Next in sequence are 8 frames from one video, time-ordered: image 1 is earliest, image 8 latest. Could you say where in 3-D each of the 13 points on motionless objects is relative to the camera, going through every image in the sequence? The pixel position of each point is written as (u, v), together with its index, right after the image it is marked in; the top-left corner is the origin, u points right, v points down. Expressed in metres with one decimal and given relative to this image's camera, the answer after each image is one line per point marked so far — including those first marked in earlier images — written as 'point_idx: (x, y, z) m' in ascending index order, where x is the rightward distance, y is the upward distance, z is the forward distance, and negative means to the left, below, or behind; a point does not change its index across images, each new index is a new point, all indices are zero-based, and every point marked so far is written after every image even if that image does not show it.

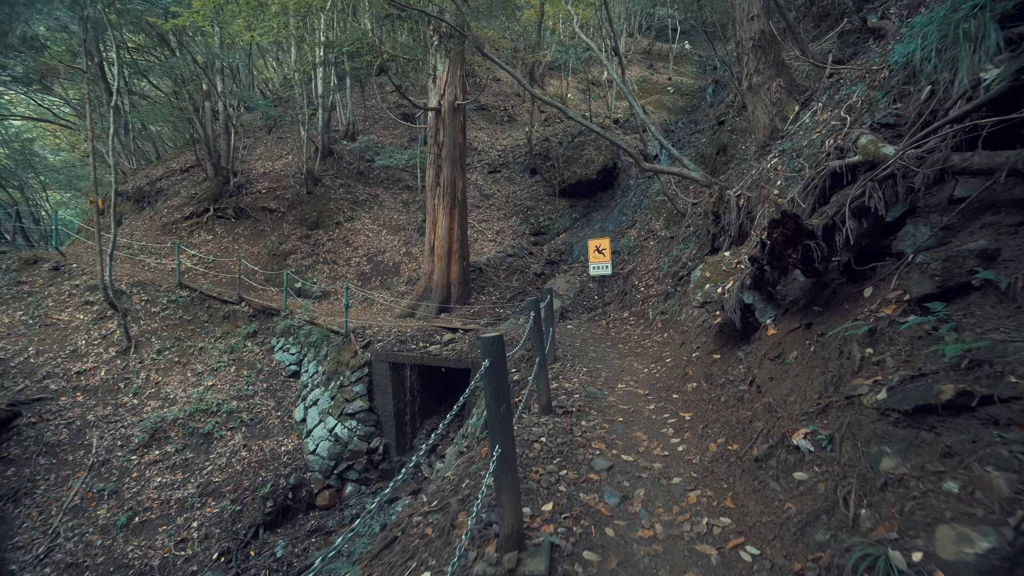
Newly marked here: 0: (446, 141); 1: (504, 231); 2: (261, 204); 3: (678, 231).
0: (-1.6, +3.5, +11.8) m
1: (-0.3, +1.9, +16.8) m
2: (-8.7, +2.9, +17.1) m
3: (+3.7, +1.3, +11.1) m
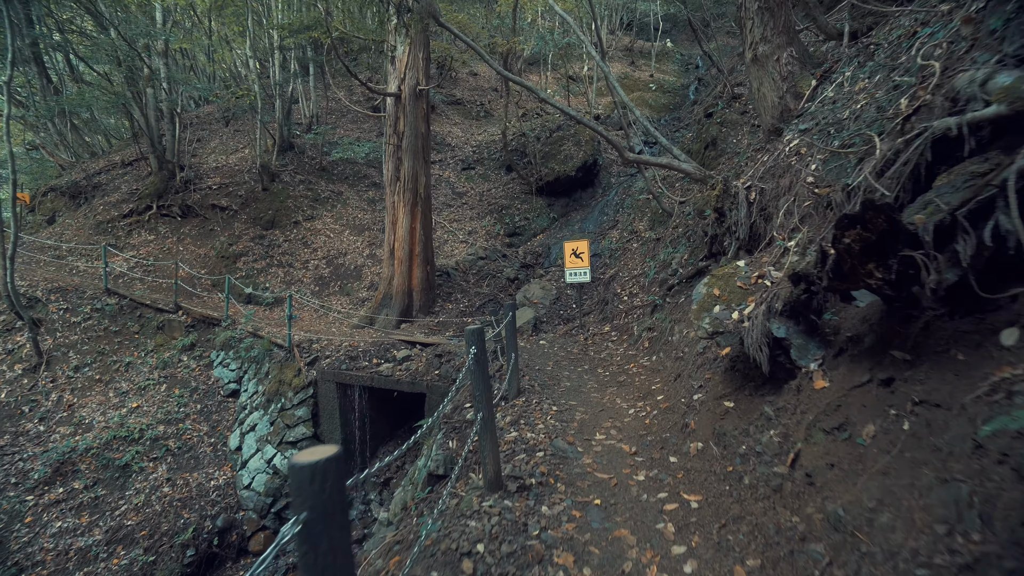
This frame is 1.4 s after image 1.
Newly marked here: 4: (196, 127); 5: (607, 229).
0: (-2.3, +3.4, +10.6) m
1: (-1.1, +1.8, +15.6) m
2: (-9.5, +2.8, +15.6) m
3: (+3.1, +1.1, +10.1) m
4: (-12.6, +6.4, +19.8) m
5: (+2.6, +1.6, +13.5) m
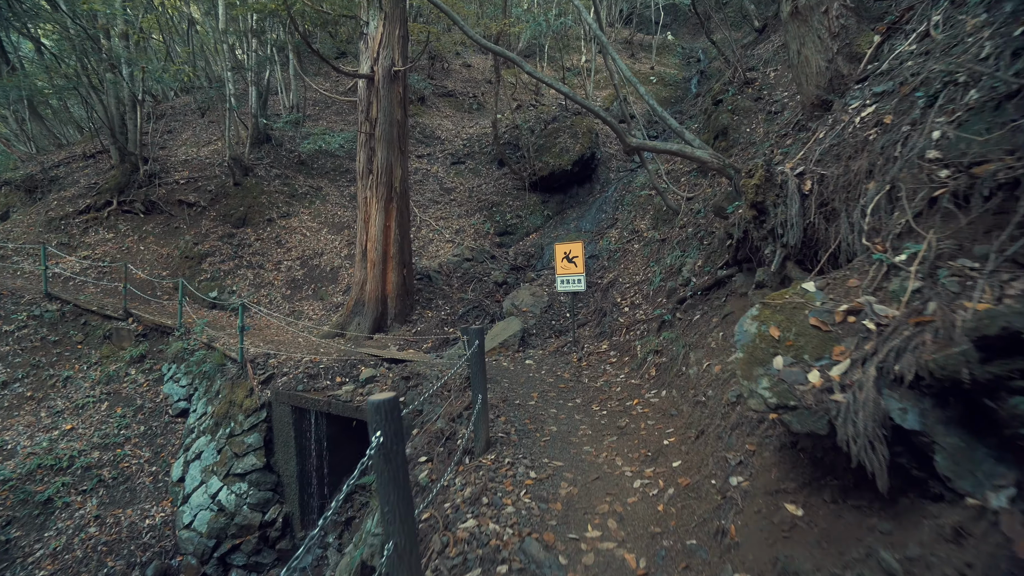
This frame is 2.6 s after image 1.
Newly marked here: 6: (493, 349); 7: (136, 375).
0: (-2.5, +3.3, +9.4) m
1: (-1.4, +1.7, +14.4) m
2: (-9.8, +2.7, +14.5) m
3: (+2.8, +1.0, +8.9) m
4: (-12.8, +6.3, +18.6) m
5: (+2.3, +1.5, +12.3) m
6: (-0.3, -1.0, +7.7) m
7: (-7.1, -1.7, +9.4) m
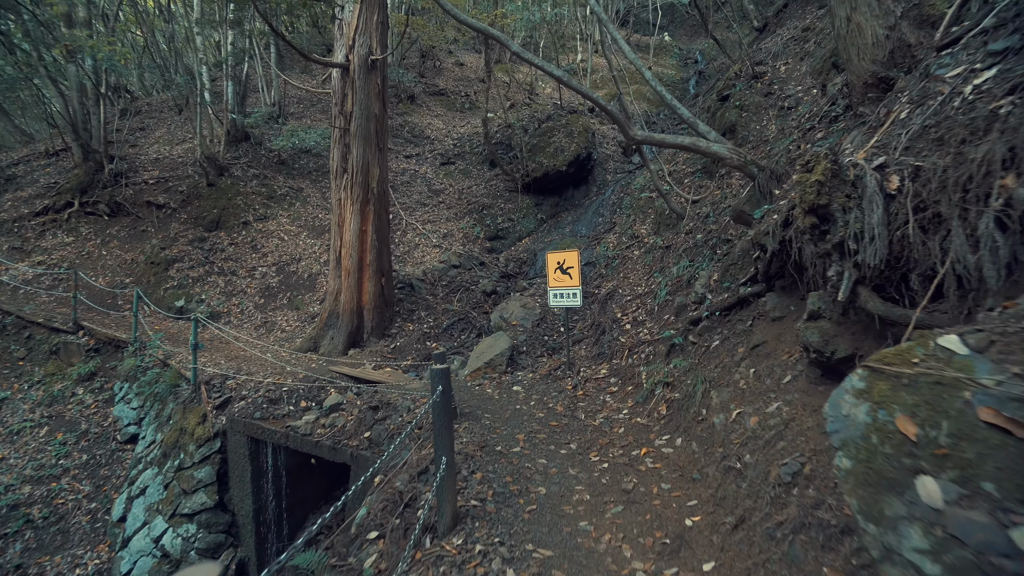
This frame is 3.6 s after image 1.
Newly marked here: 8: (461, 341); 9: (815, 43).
0: (-2.7, +3.1, +8.6) m
1: (-1.6, +1.4, +13.6) m
2: (-10.0, +2.5, +13.5) m
3: (+2.6, +0.8, +8.1) m
4: (-13.1, +6.1, +17.6) m
5: (+2.1, +1.3, +11.5) m
6: (-0.5, -1.2, +6.9) m
7: (-7.3, -1.8, +8.4) m
8: (-0.9, -0.9, +8.6) m
9: (+5.8, +4.7, +9.5) m
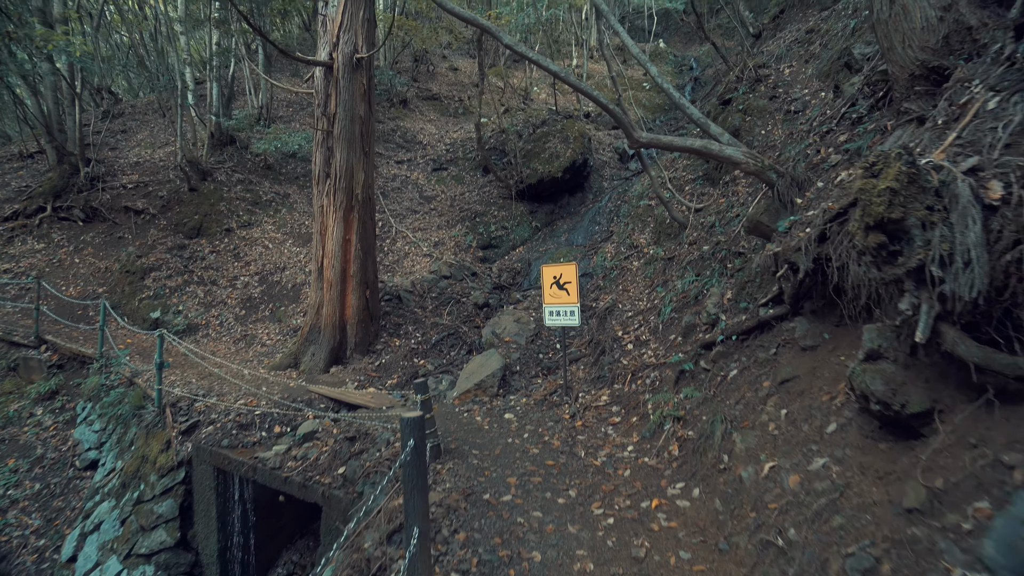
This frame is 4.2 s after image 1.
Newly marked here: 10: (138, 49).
0: (-2.8, +2.9, +8.1) m
1: (-1.8, +1.2, +13.1) m
2: (-10.2, +2.2, +12.9) m
3: (+2.5, +0.6, +7.6) m
4: (-13.3, +5.8, +17.1) m
5: (+1.9, +1.0, +11.0) m
6: (-0.6, -1.4, +6.3) m
7: (-7.4, -2.0, +7.8) m
8: (-1.0, -1.1, +8.1) m
9: (+5.7, +4.5, +9.1) m
10: (-12.2, +7.8, +16.2) m
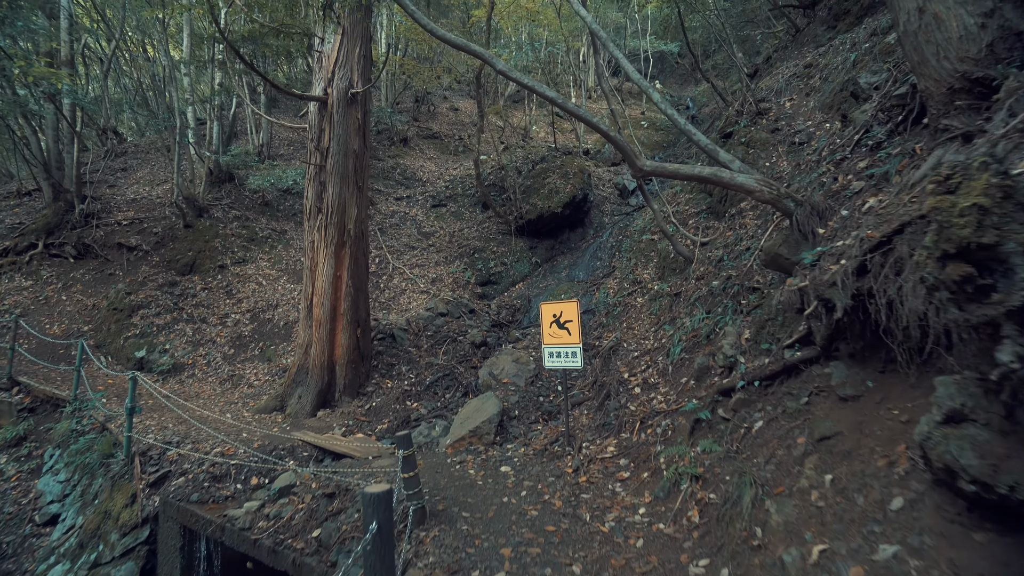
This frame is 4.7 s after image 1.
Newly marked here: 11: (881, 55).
0: (-2.8, +2.2, +7.9) m
1: (-1.8, +0.2, +12.7) m
2: (-10.2, +1.2, +12.7) m
3: (+2.5, +0.1, +7.3) m
4: (-13.3, +4.5, +17.1) m
5: (+1.9, +0.2, +10.7) m
6: (-0.6, -1.8, +5.8) m
7: (-7.4, -2.6, +7.3) m
8: (-1.0, -1.7, +7.6) m
9: (+5.6, +3.8, +9.0) m
10: (-12.2, +6.5, +16.4) m
11: (+4.9, +3.1, +6.5) m
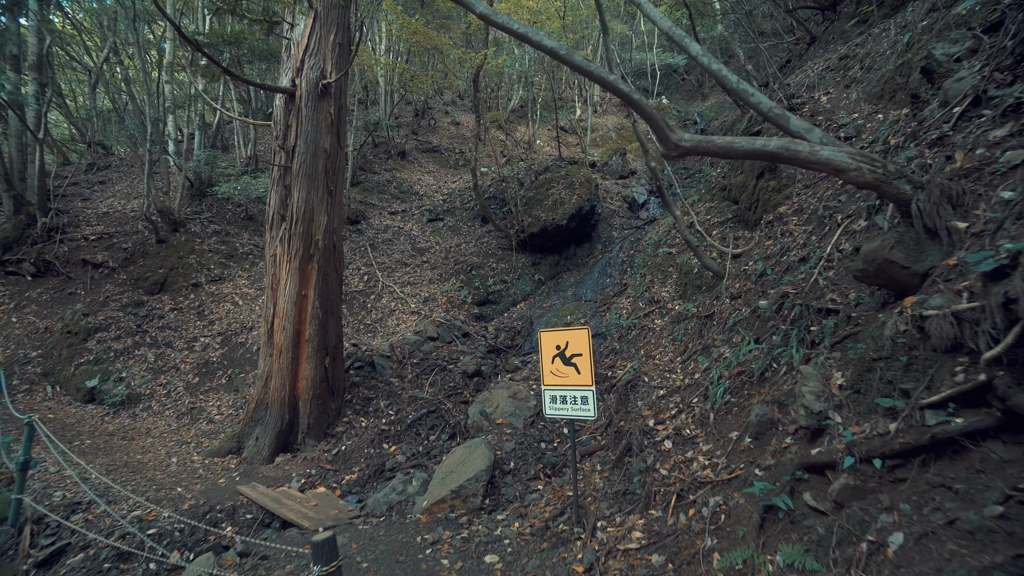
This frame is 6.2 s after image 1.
0: (-2.9, +2.0, +6.8) m
1: (-1.8, -0.3, +11.5) m
2: (-10.2, +0.8, +11.7) m
3: (+2.4, -0.2, +6.0) m
4: (-13.3, +3.8, +16.2) m
5: (+1.9, -0.2, +9.5) m
6: (-0.7, -2.0, +4.6) m
7: (-7.5, -2.9, +6.1) m
8: (-1.1, -2.0, +6.3) m
9: (+5.6, +3.5, +7.9) m
10: (-12.2, +5.9, +15.6) m
11: (+4.8, +2.9, +5.4) m
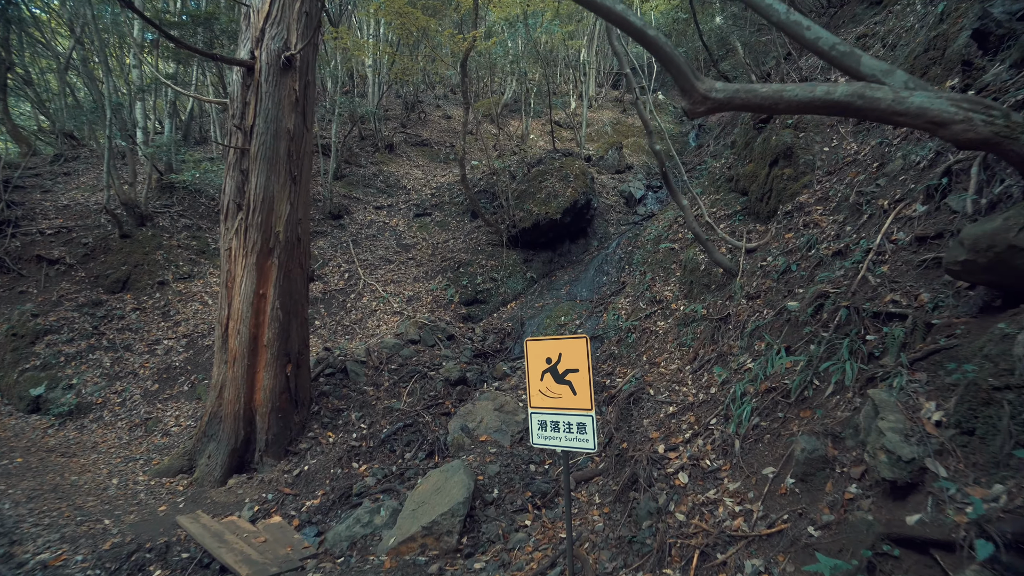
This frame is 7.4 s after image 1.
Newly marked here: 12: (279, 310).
0: (-3.1, +2.0, +6.0) m
1: (-2.0, -0.2, +10.8) m
2: (-10.4, +0.8, +10.8) m
3: (+2.3, -0.2, +5.3) m
4: (-13.5, +3.9, +15.3) m
5: (+1.7, -0.2, +8.7) m
6: (-0.8, -2.0, +3.8) m
7: (-7.7, -2.9, +5.2) m
8: (-1.2, -2.0, +5.6) m
9: (+5.4, +3.5, +7.2) m
10: (-12.5, +5.9, +14.6) m
11: (+4.7, +2.9, +4.7) m
12: (-2.8, -0.3, +6.0) m
